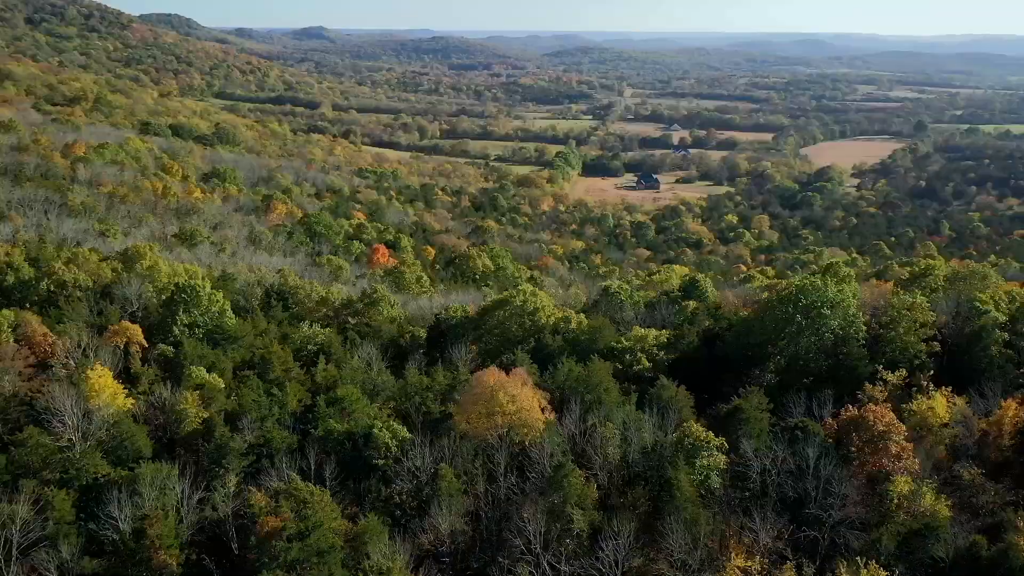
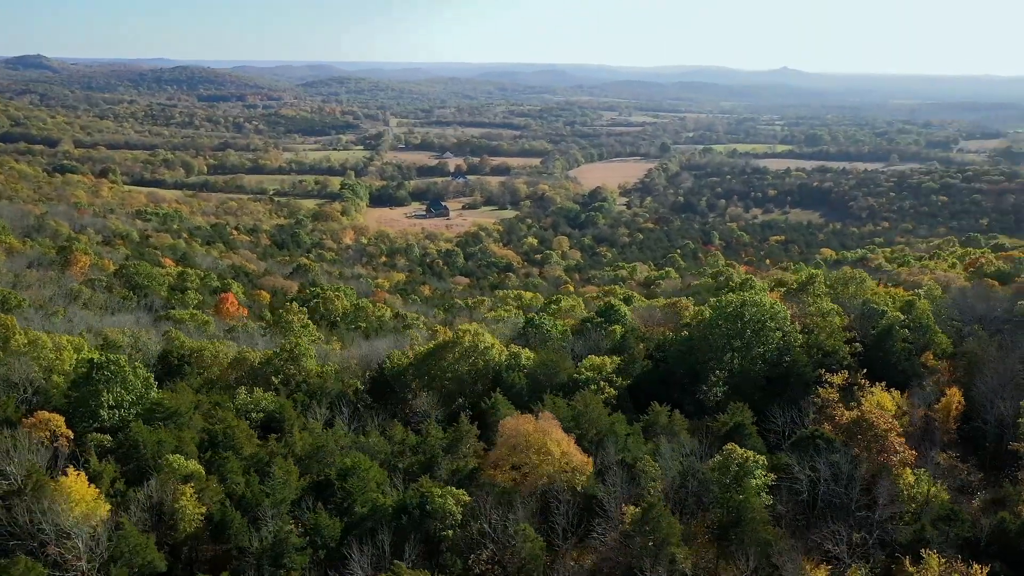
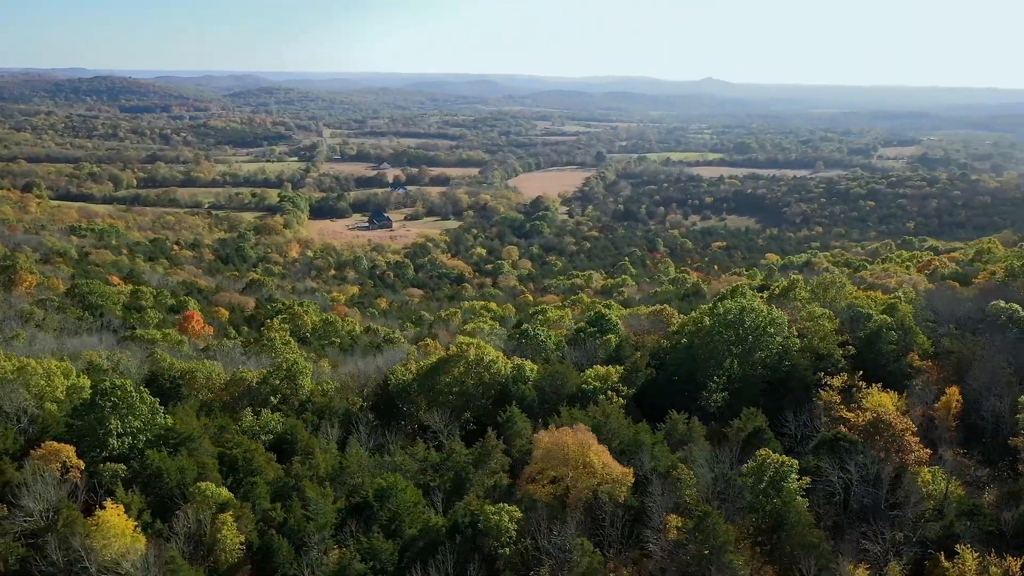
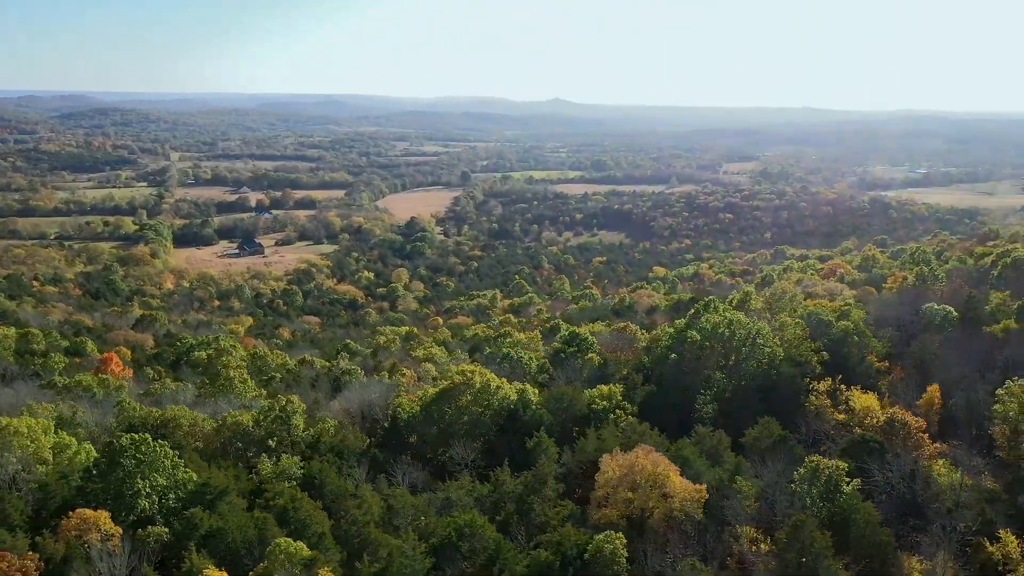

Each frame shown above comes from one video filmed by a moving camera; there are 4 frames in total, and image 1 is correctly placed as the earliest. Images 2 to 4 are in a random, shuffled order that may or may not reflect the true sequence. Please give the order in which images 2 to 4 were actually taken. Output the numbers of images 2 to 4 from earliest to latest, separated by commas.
2, 3, 4
